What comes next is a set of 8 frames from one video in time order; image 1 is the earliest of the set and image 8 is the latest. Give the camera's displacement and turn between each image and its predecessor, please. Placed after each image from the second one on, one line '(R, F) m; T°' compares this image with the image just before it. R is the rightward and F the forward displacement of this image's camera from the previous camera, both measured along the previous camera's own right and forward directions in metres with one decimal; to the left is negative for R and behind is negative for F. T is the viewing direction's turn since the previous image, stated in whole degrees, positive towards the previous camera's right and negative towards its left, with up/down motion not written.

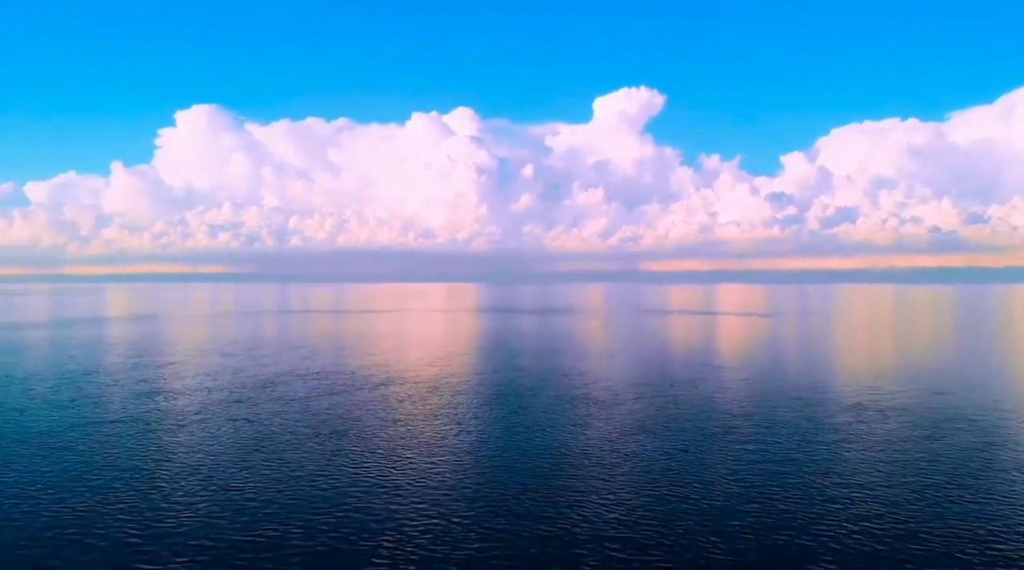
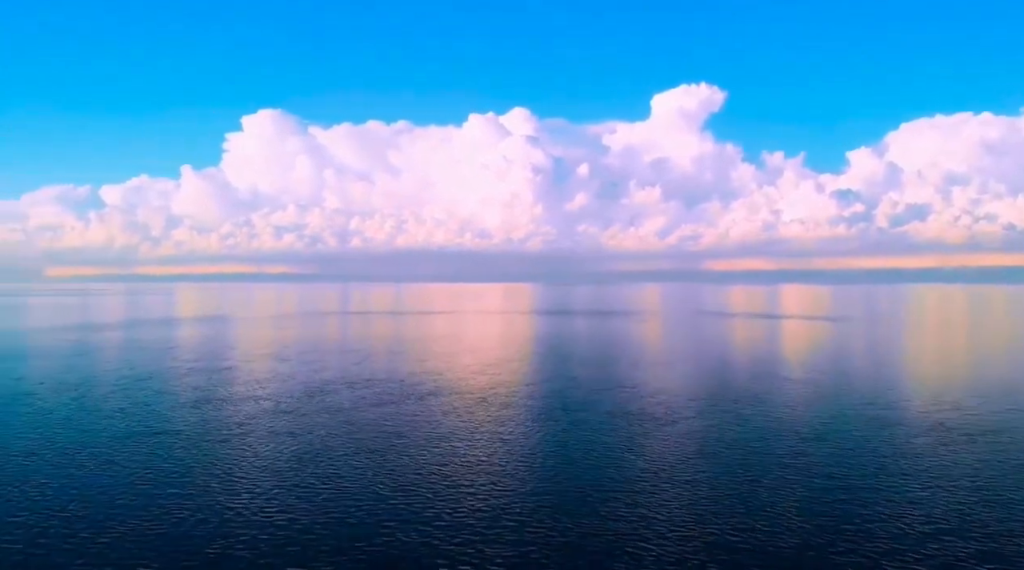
(+0.6, +2.8) m; -4°
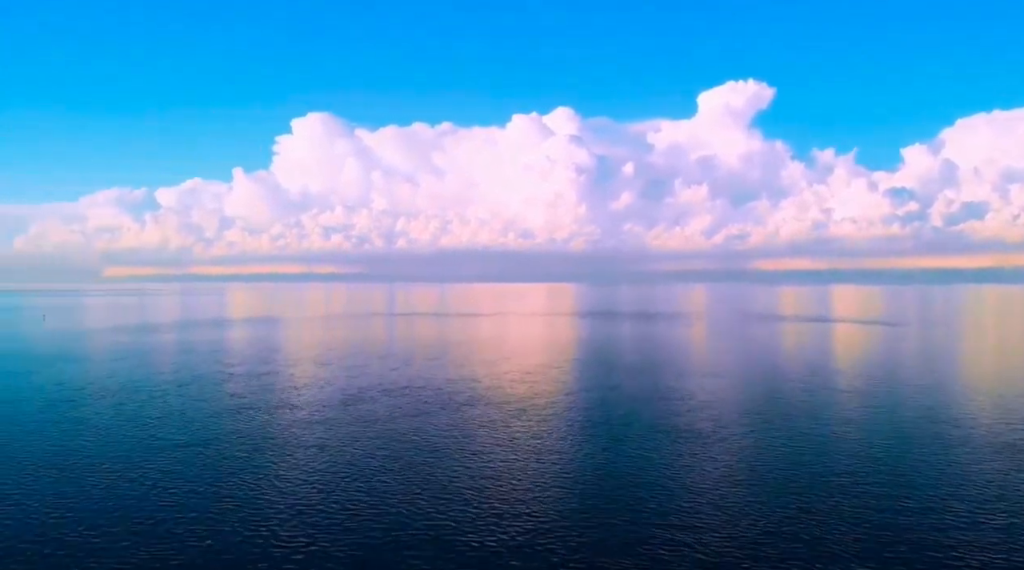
(+0.4, +2.3) m; -3°
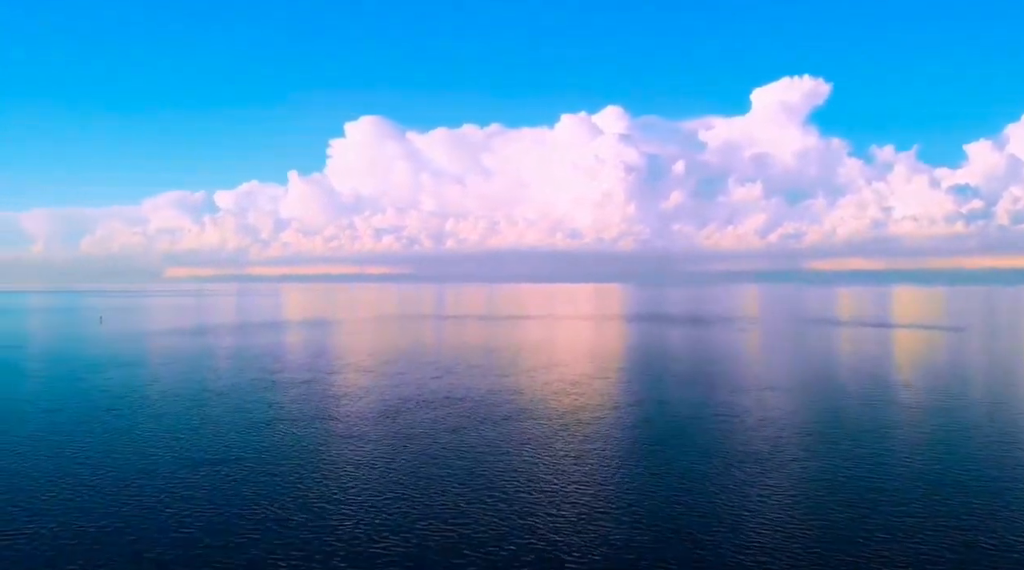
(+0.5, +3.4) m; -4°
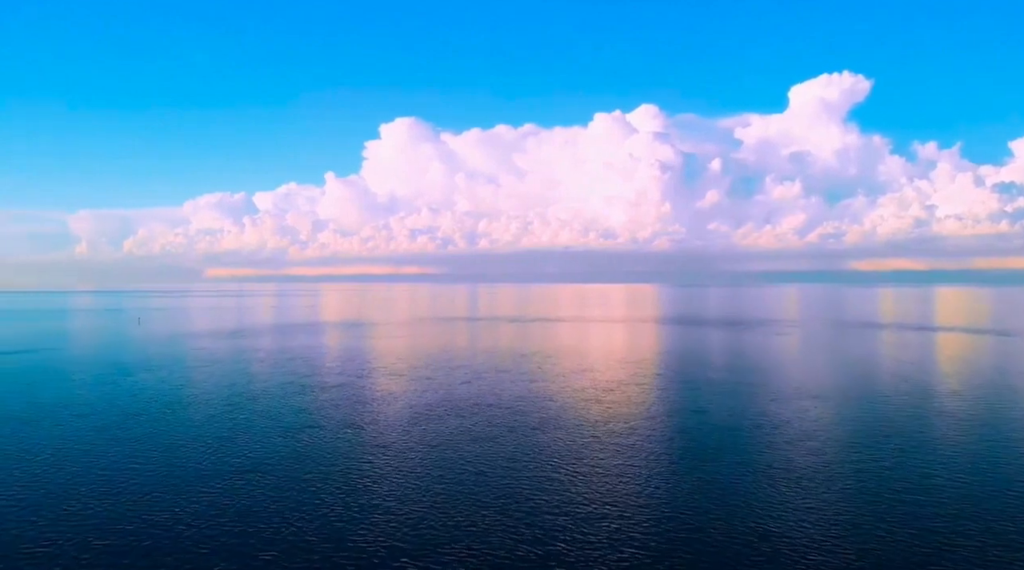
(+0.5, +2.1) m; -3°
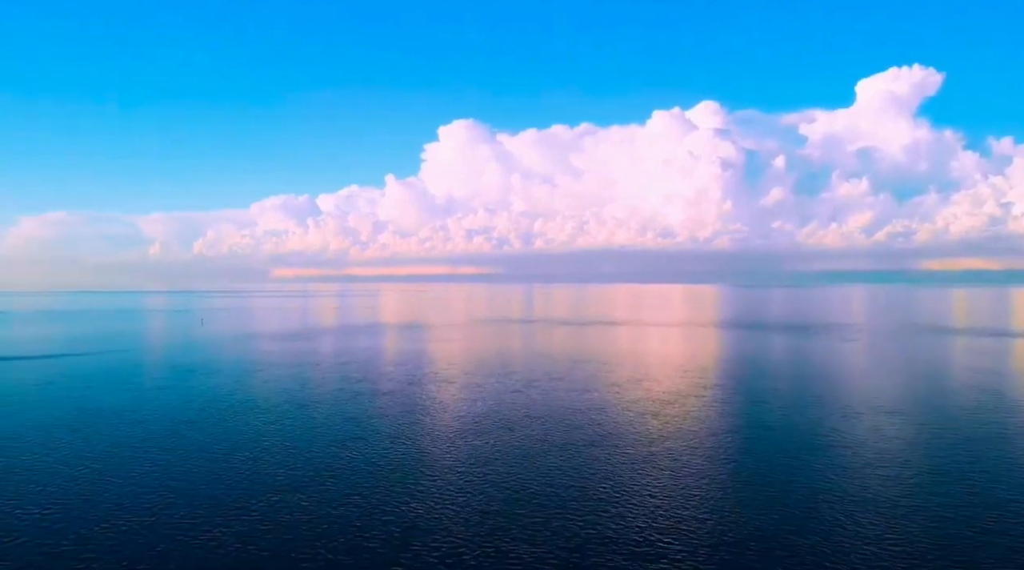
(+0.7, +6.7) m; -4°
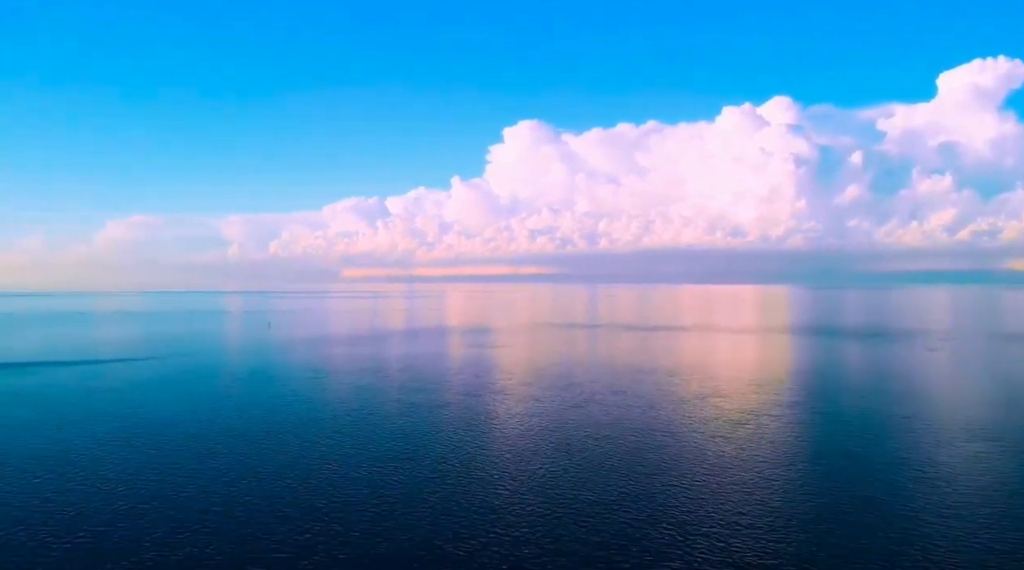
(+1.2, +9.6) m; -5°
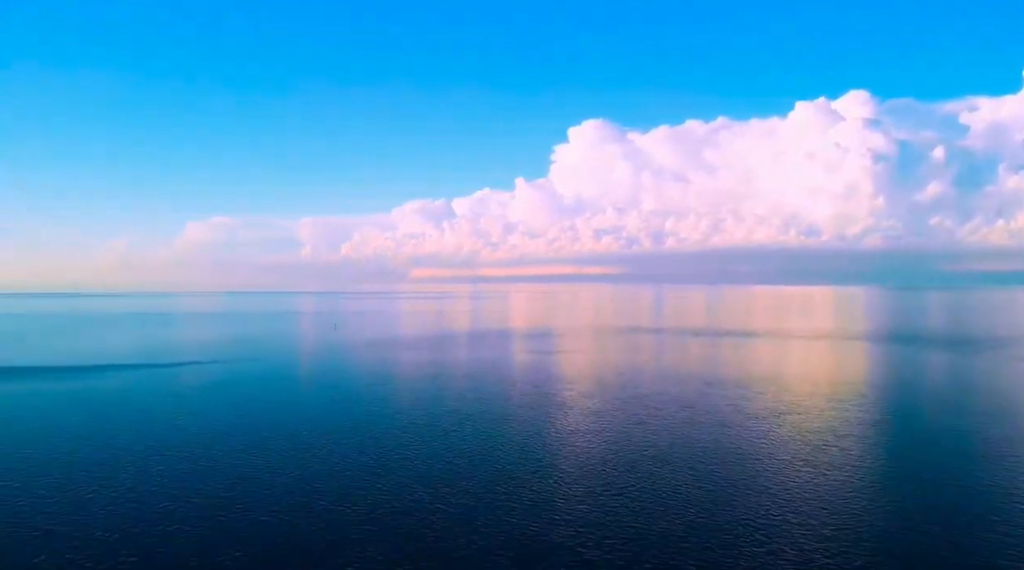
(+0.6, +9.0) m; -5°
